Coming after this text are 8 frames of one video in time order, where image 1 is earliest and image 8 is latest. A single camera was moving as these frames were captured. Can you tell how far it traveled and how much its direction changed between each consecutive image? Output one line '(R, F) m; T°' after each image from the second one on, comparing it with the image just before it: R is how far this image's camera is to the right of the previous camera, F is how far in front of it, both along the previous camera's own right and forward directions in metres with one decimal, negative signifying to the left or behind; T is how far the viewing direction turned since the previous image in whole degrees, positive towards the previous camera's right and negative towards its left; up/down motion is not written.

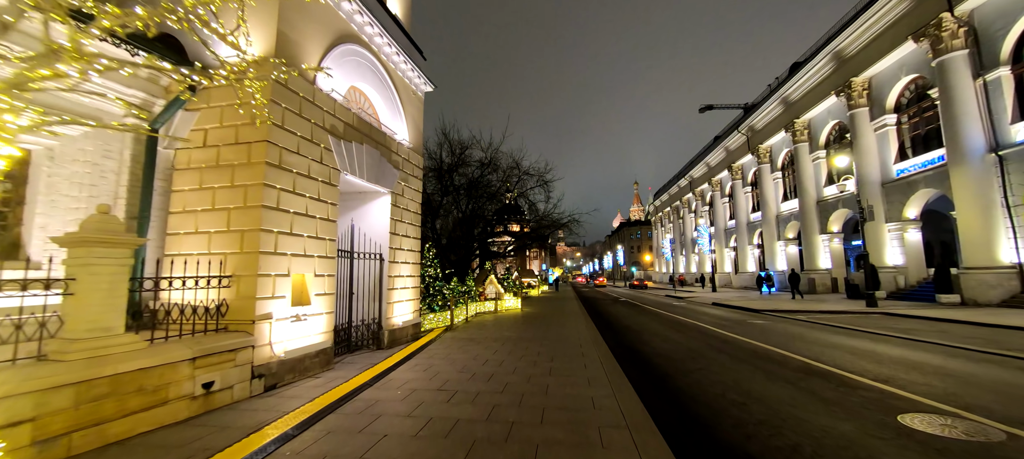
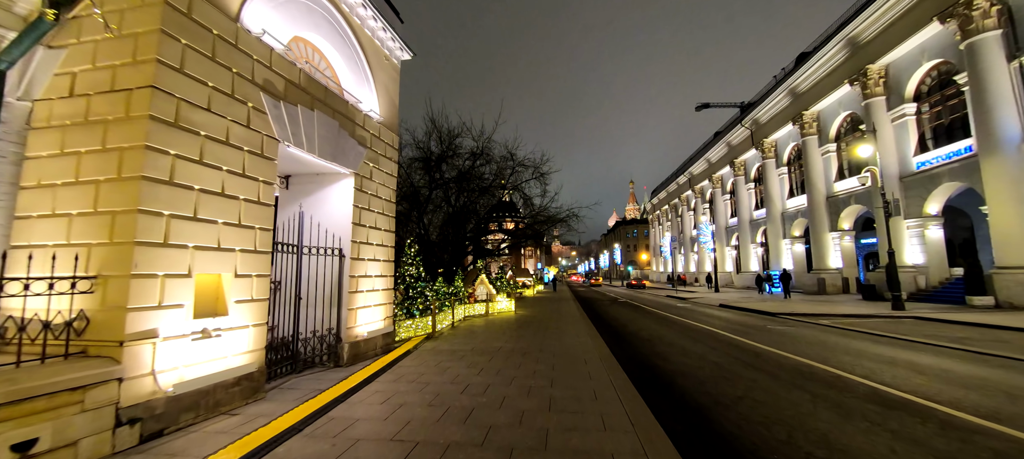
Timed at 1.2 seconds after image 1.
(+0.1, +1.5) m; +1°
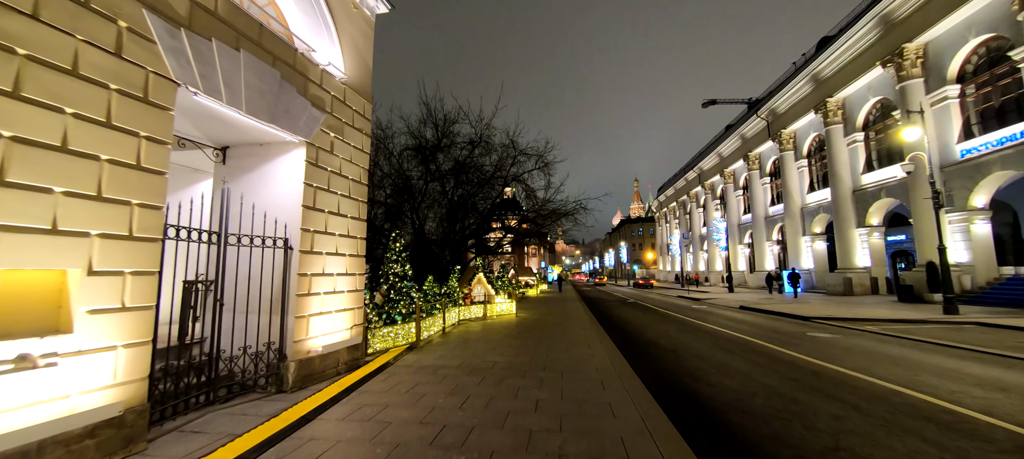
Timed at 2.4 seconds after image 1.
(+0.1, +1.6) m; -1°
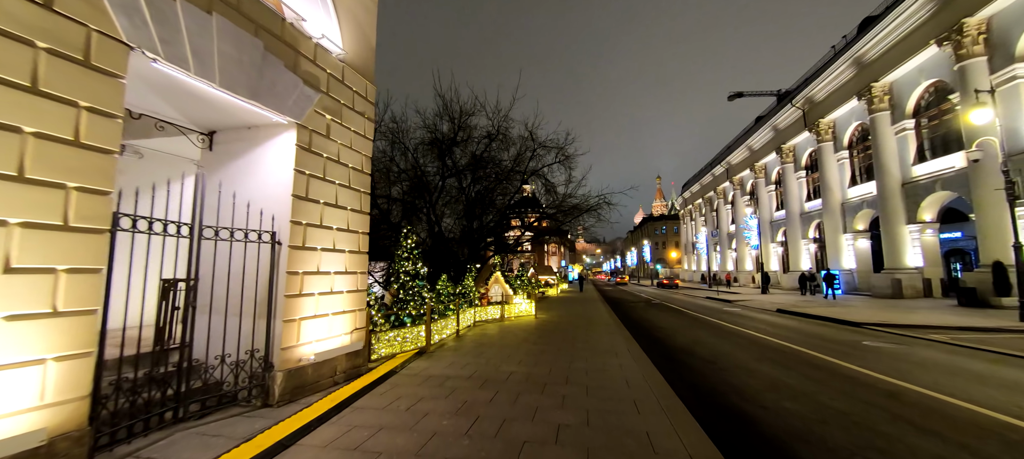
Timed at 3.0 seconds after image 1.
(0.0, +0.8) m; -3°
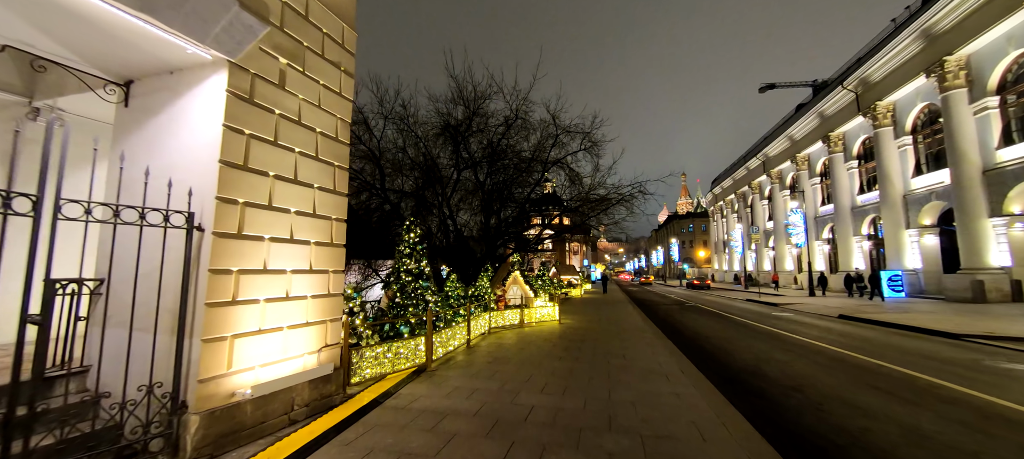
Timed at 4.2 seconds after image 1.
(0.0, +1.6) m; -3°
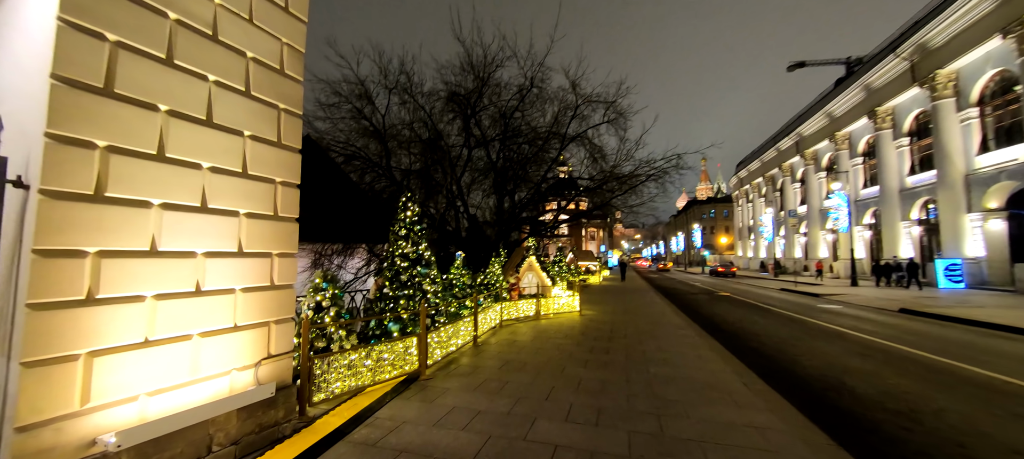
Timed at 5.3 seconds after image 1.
(0.0, +1.4) m; -2°
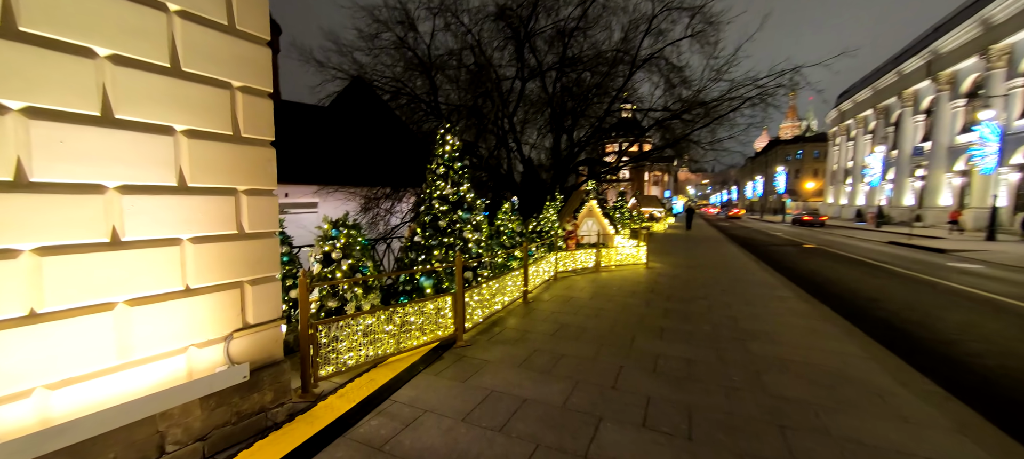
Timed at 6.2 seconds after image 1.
(0.0, +1.2) m; -9°
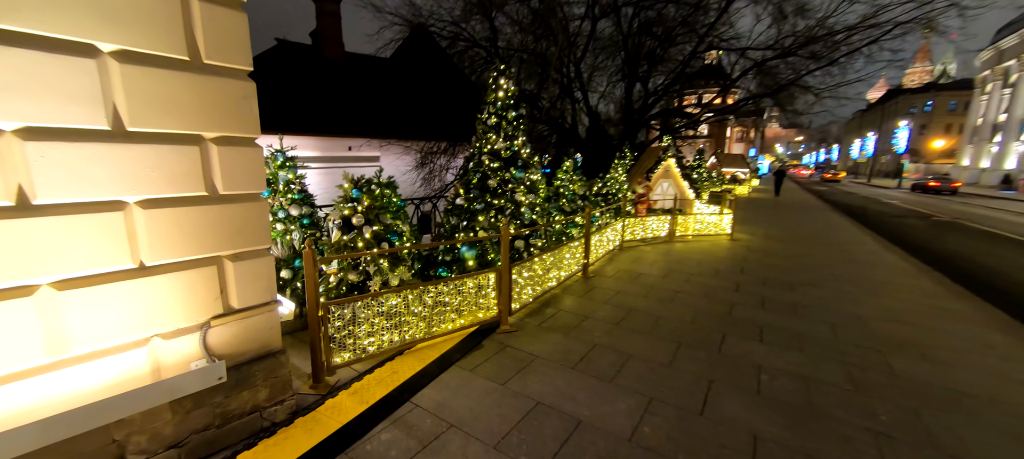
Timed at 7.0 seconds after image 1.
(0.0, +0.8) m; -9°
